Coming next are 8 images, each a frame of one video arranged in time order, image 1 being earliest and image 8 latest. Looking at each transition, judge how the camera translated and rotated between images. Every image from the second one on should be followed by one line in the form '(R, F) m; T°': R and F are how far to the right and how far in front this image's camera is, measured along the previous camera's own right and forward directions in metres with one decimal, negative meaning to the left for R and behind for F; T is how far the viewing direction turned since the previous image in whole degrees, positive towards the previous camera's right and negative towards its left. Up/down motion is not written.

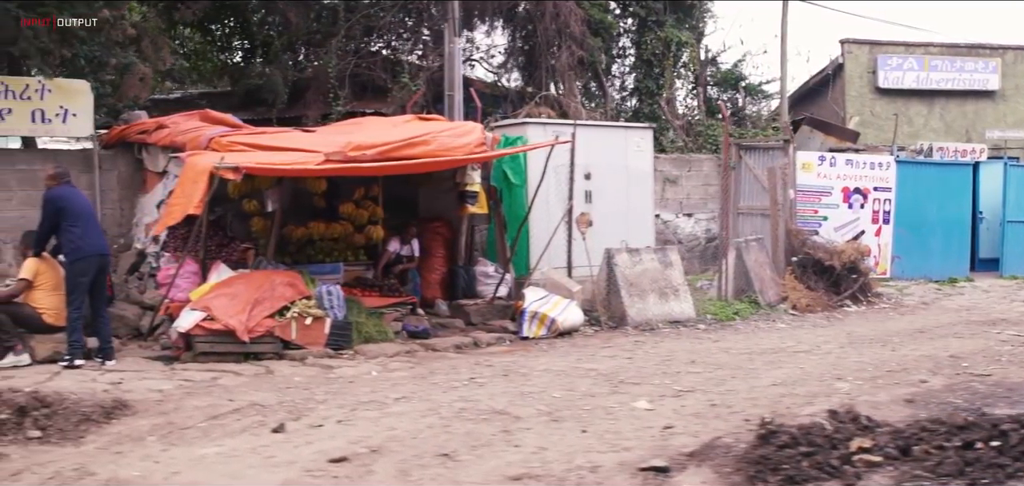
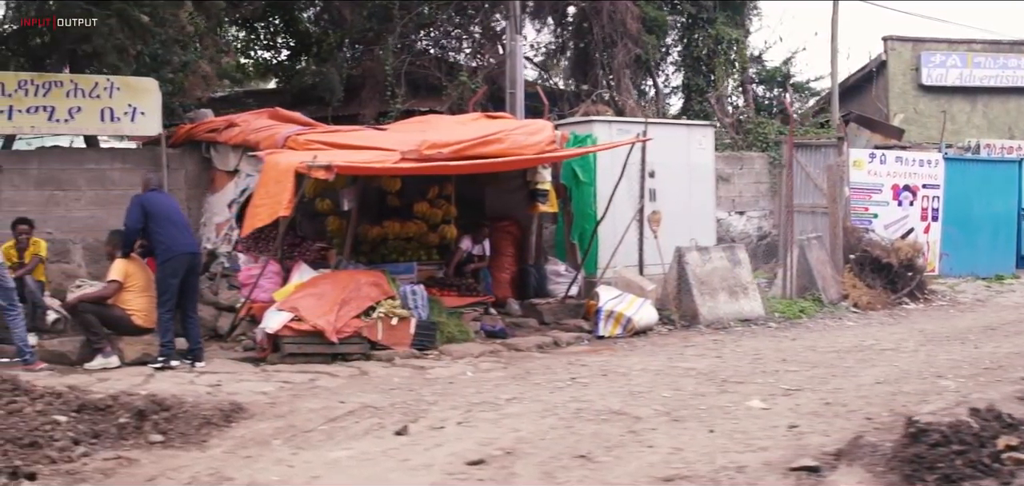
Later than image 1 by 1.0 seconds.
(-1.0, +0.1) m; +1°
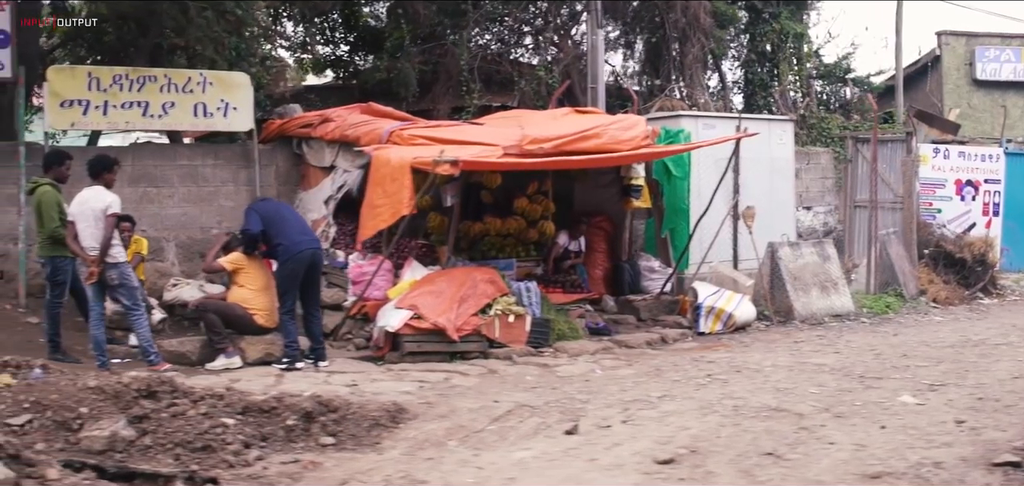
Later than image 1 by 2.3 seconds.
(-1.3, +0.1) m; +1°
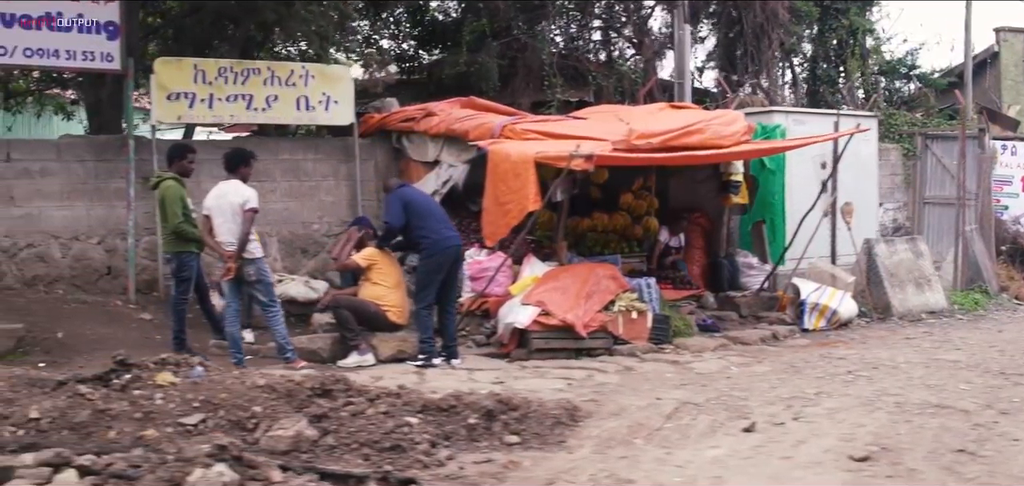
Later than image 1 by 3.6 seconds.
(-1.3, +0.1) m; +1°
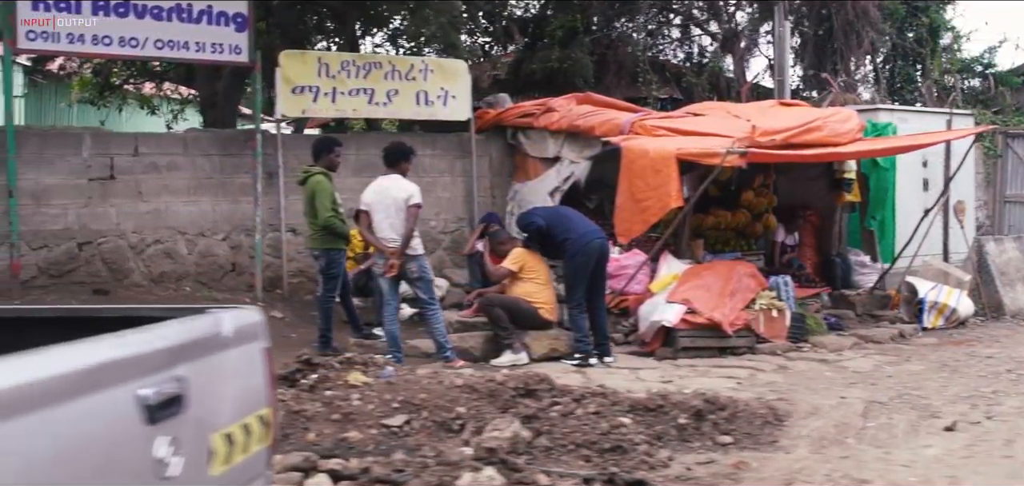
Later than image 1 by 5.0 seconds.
(-1.4, +0.1) m; +1°
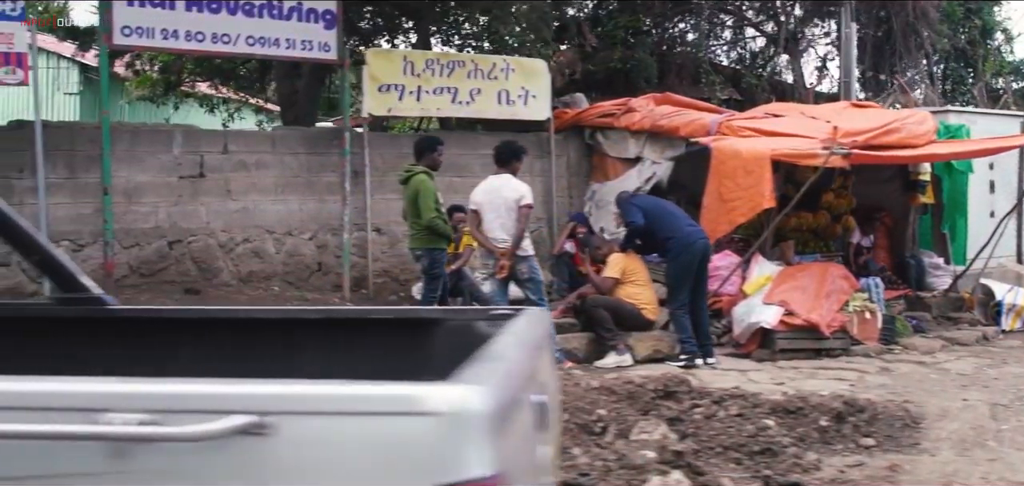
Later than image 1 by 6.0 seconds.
(-0.9, +0.1) m; +1°
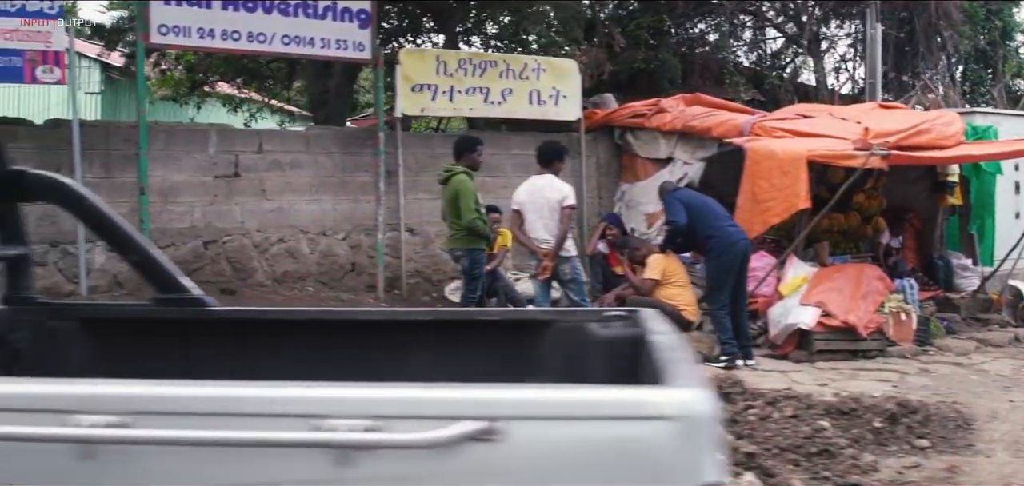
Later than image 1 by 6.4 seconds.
(-0.4, 0.0) m; 0°
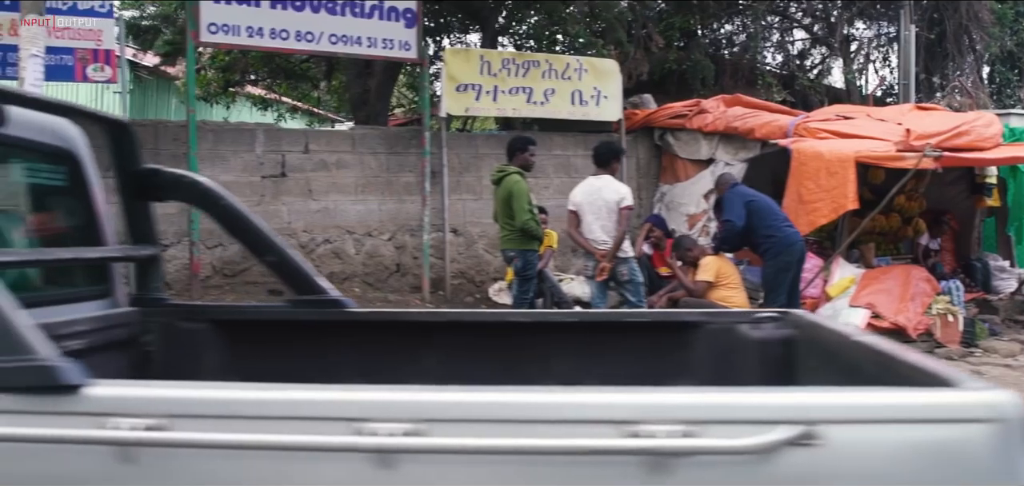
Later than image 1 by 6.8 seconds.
(-0.5, 0.0) m; 0°
